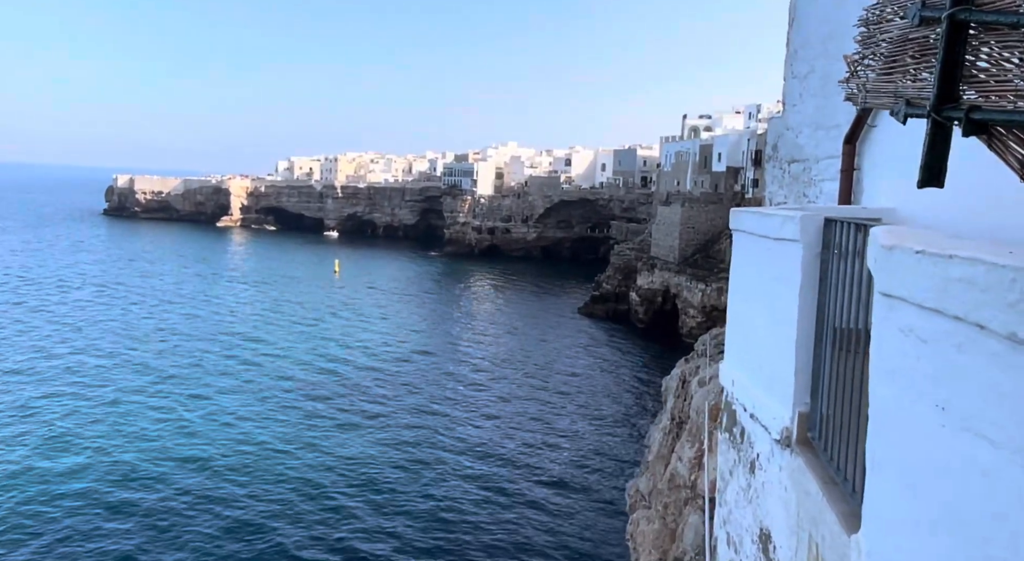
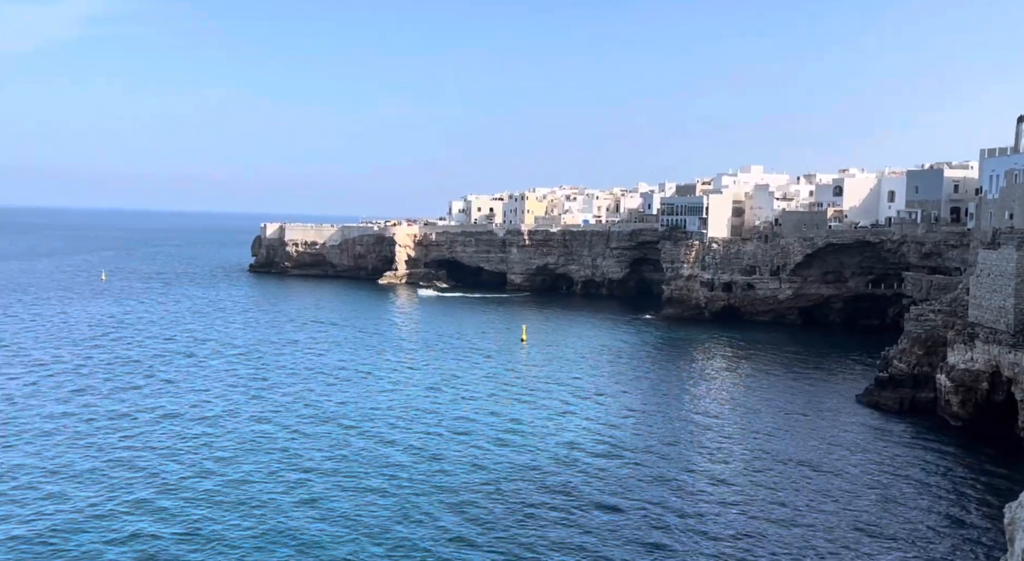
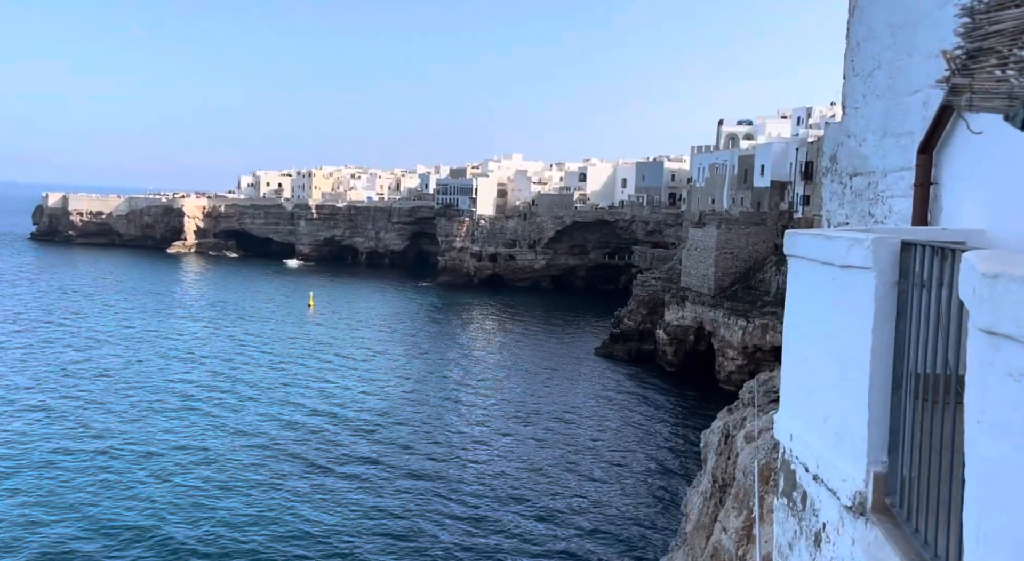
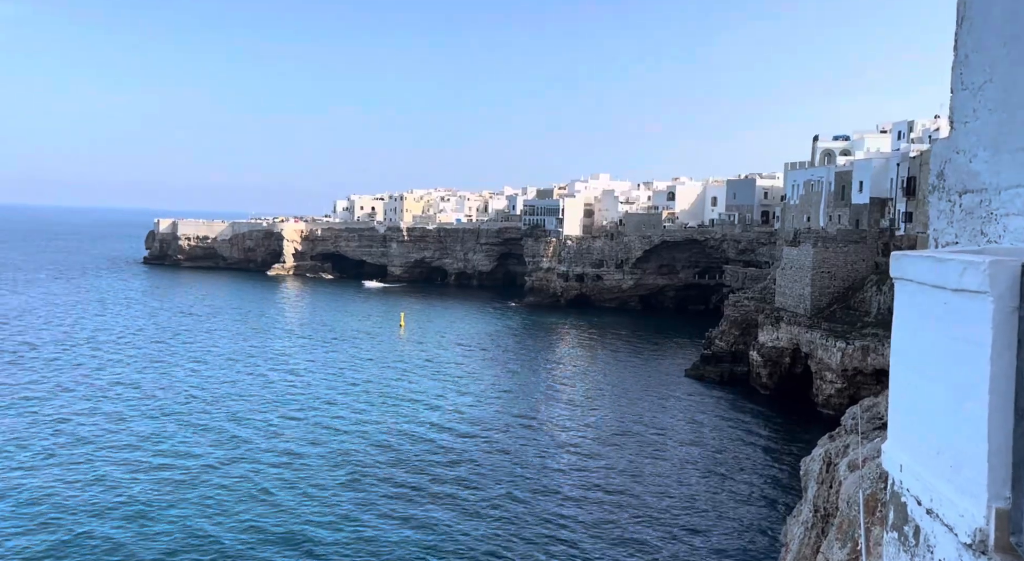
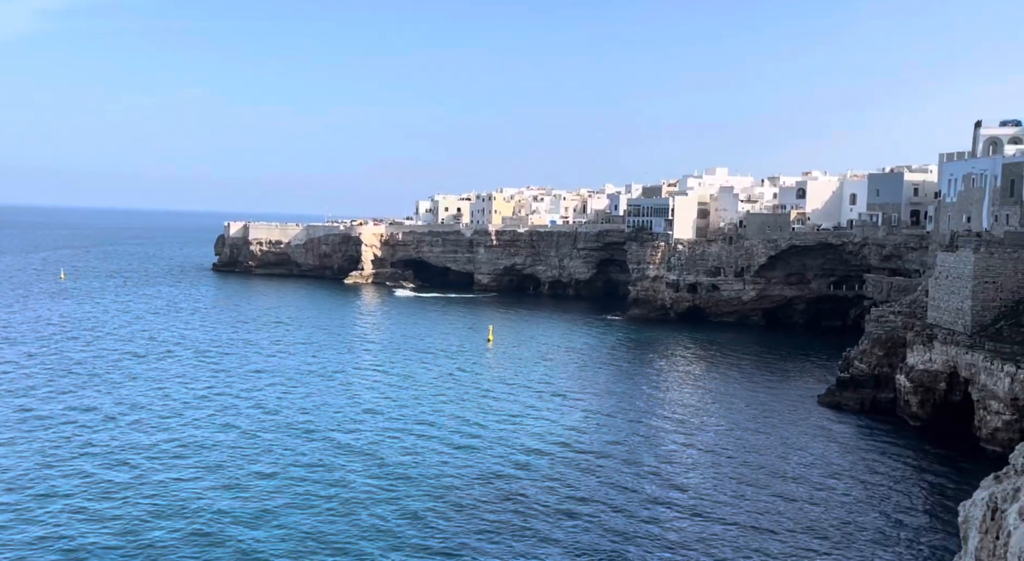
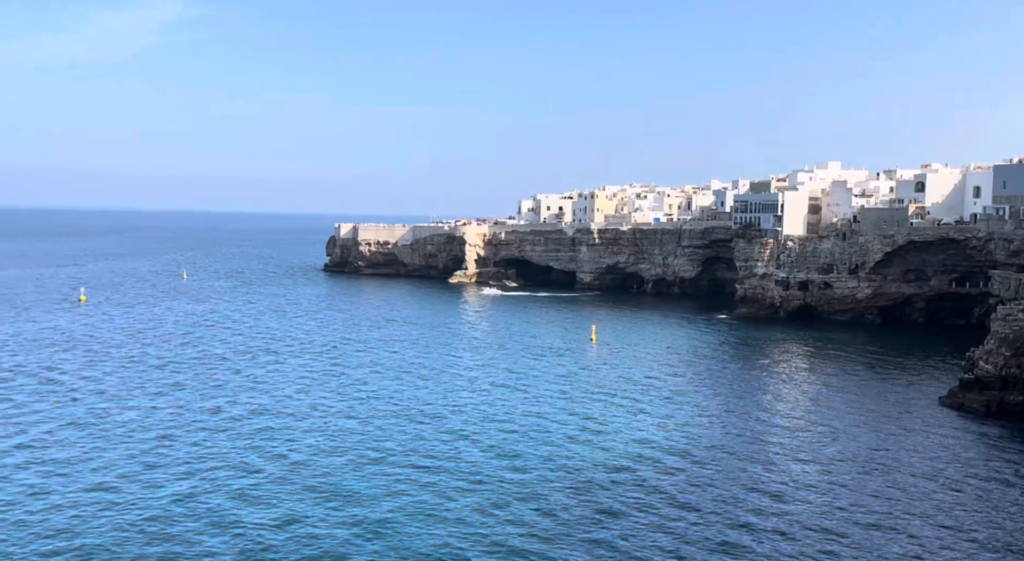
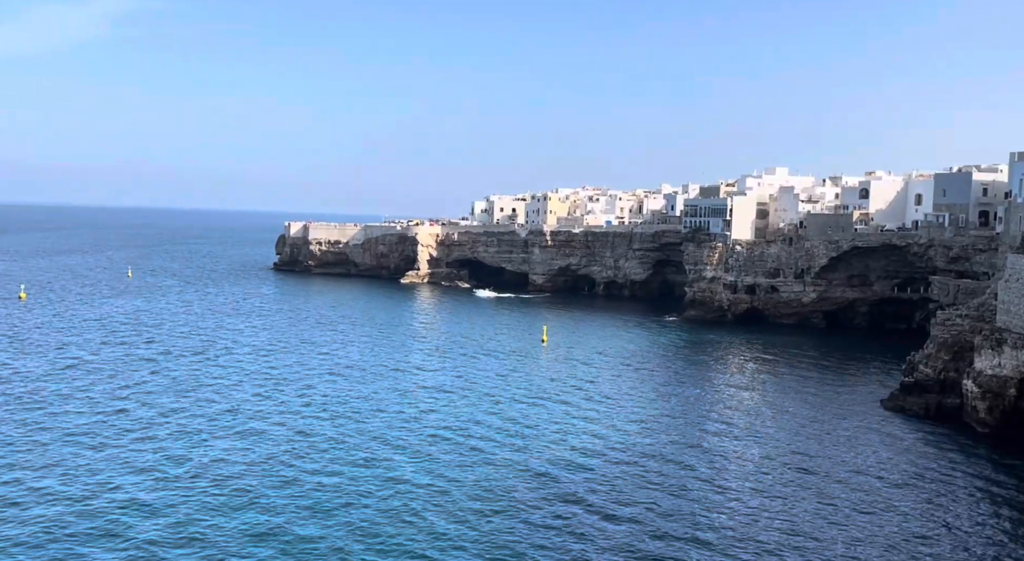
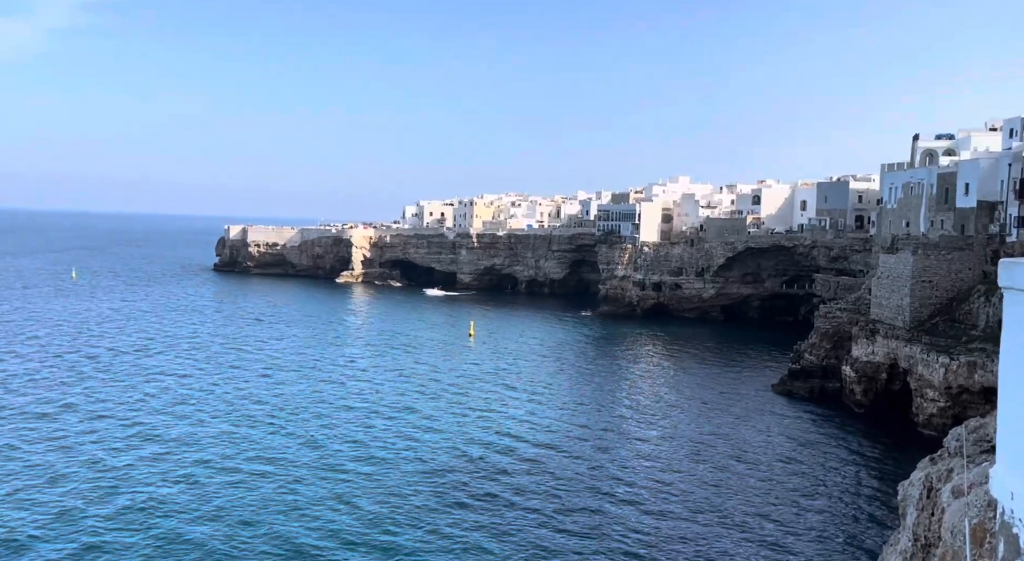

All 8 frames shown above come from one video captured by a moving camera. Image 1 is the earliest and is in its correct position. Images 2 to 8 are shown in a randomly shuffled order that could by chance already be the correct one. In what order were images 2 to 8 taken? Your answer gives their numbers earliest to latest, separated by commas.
3, 4, 8, 7, 5, 2, 6
